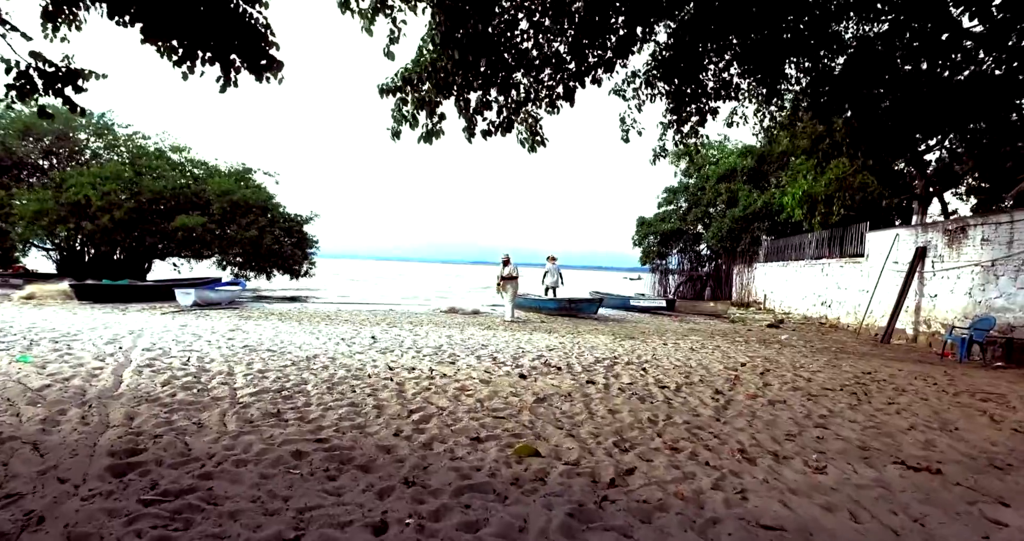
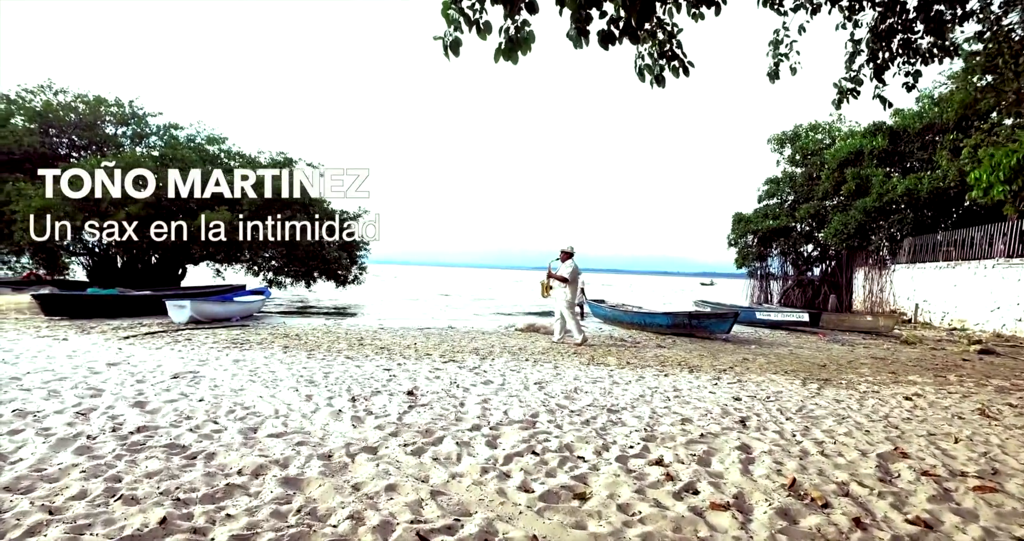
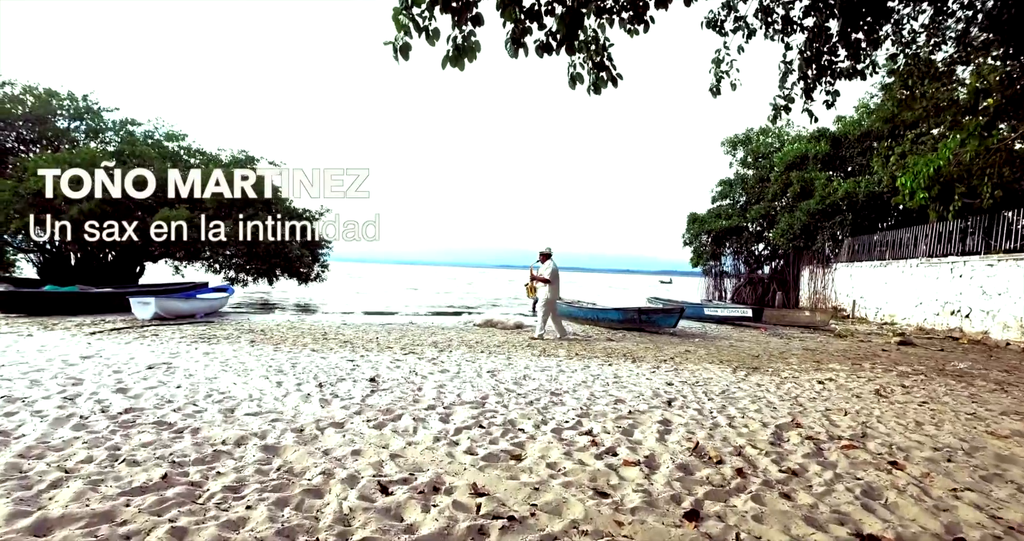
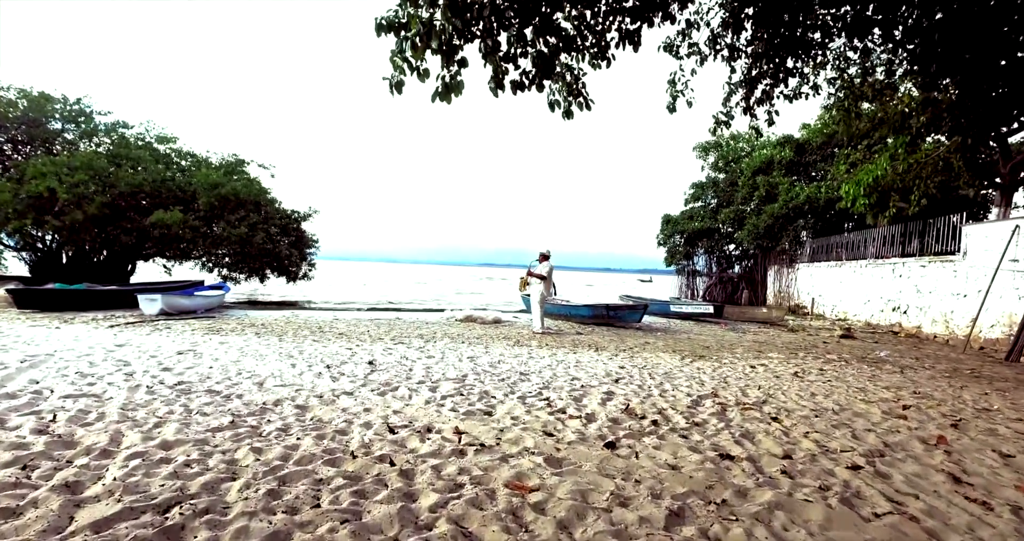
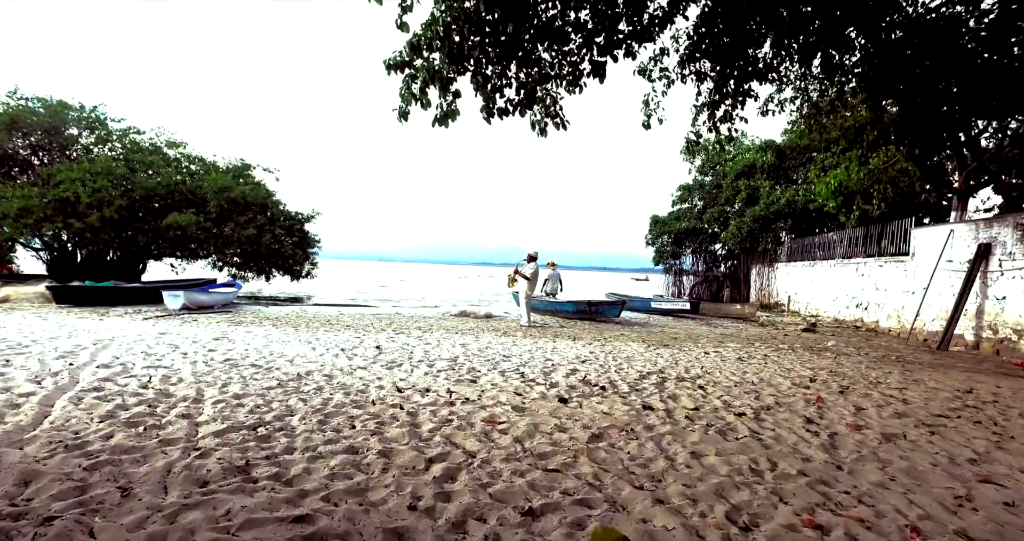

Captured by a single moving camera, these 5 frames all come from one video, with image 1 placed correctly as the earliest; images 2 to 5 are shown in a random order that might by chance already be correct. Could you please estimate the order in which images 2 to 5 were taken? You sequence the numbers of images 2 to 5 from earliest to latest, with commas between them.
5, 4, 3, 2
